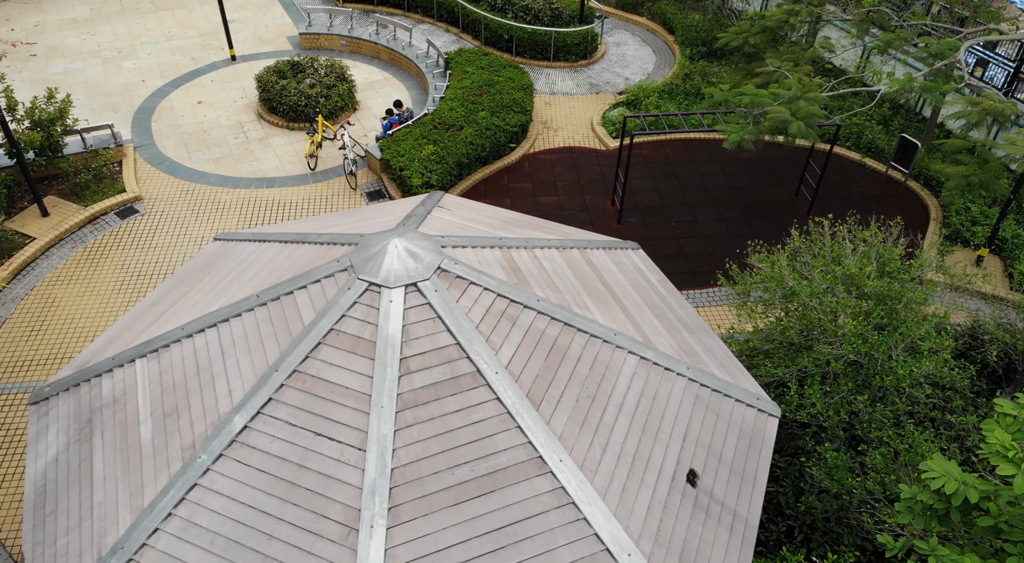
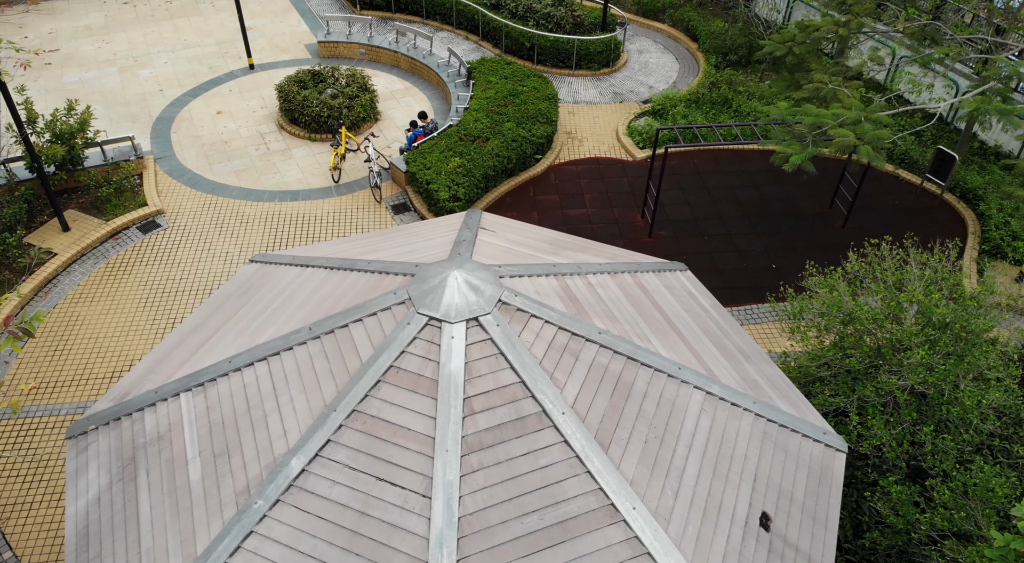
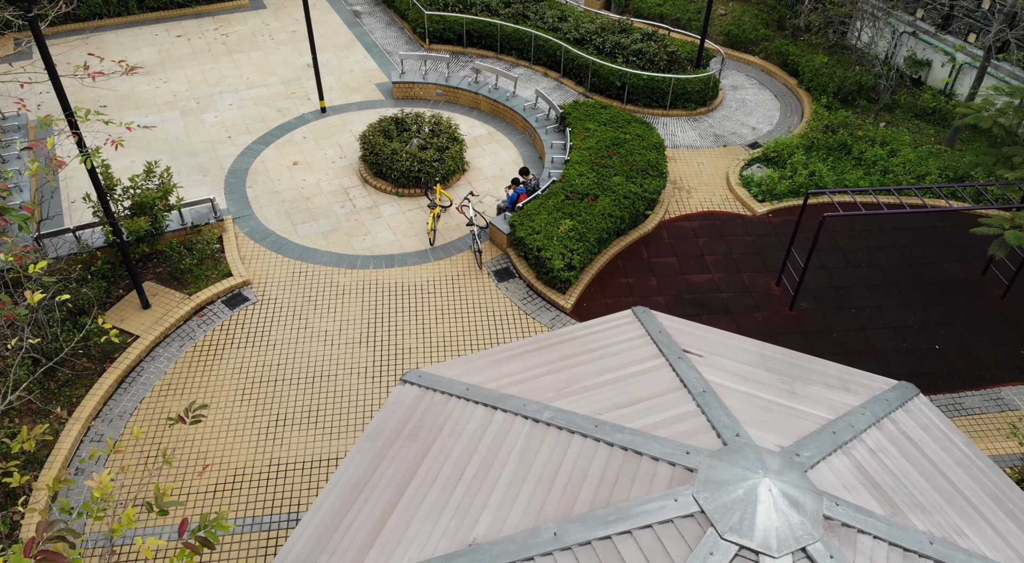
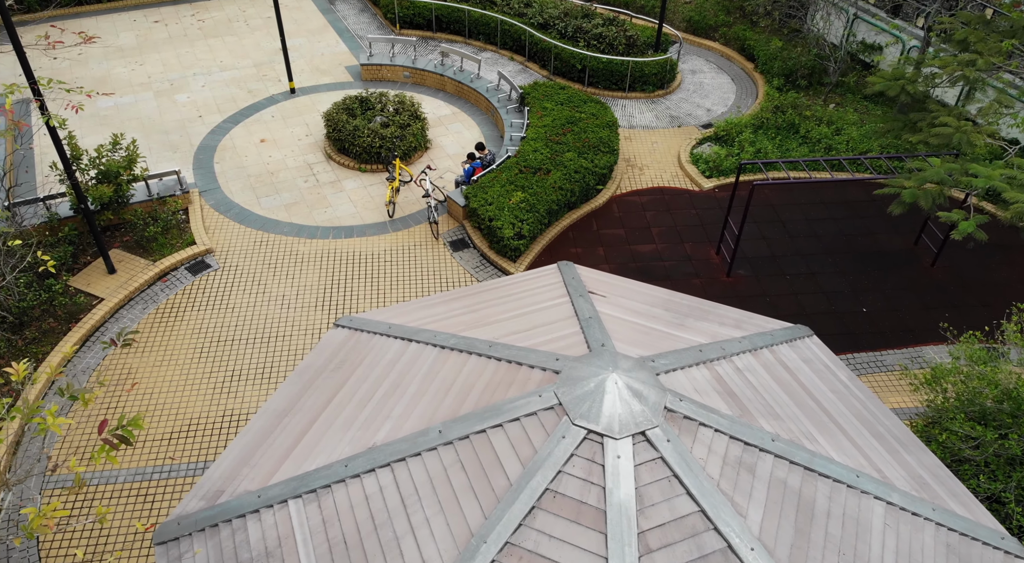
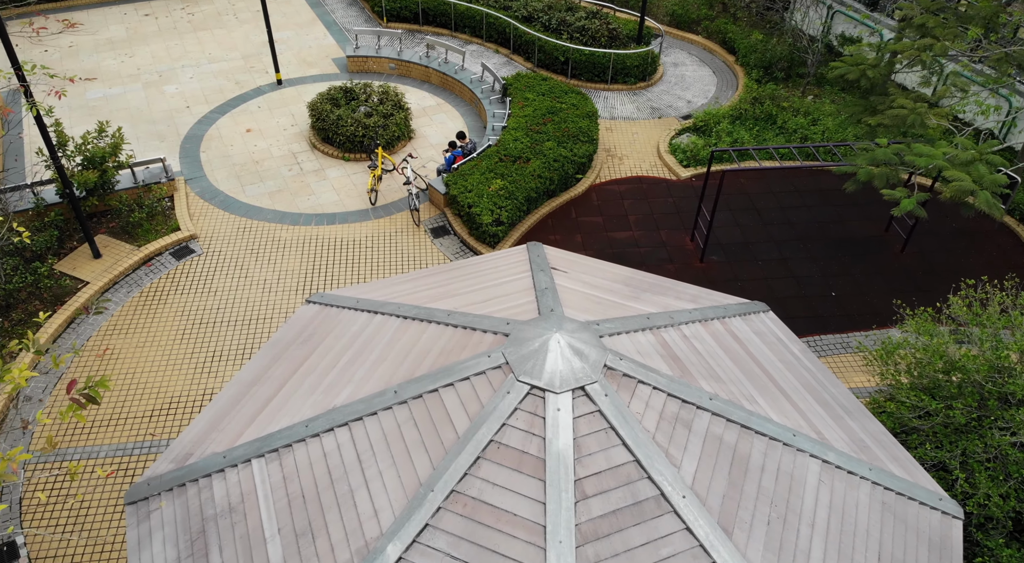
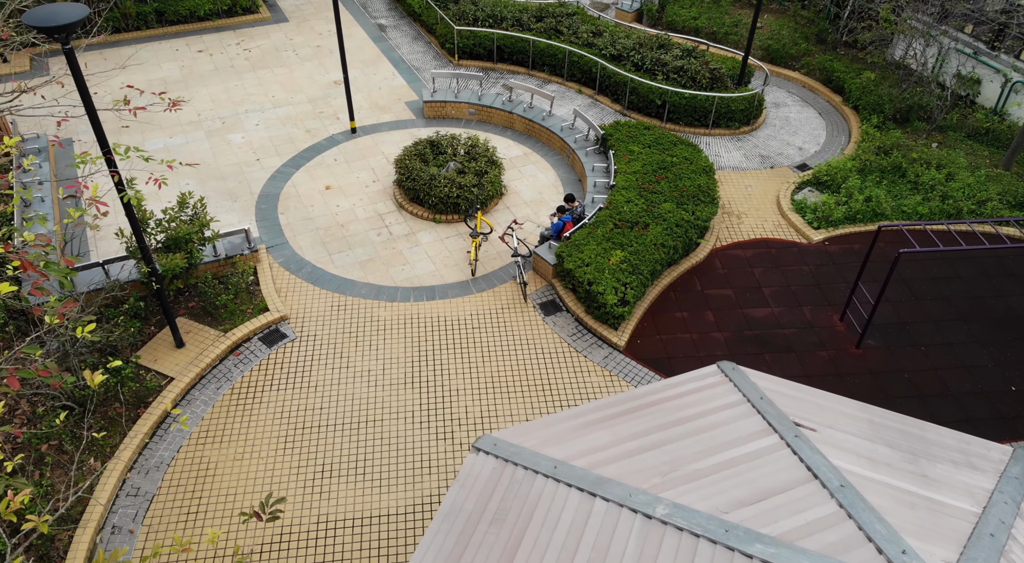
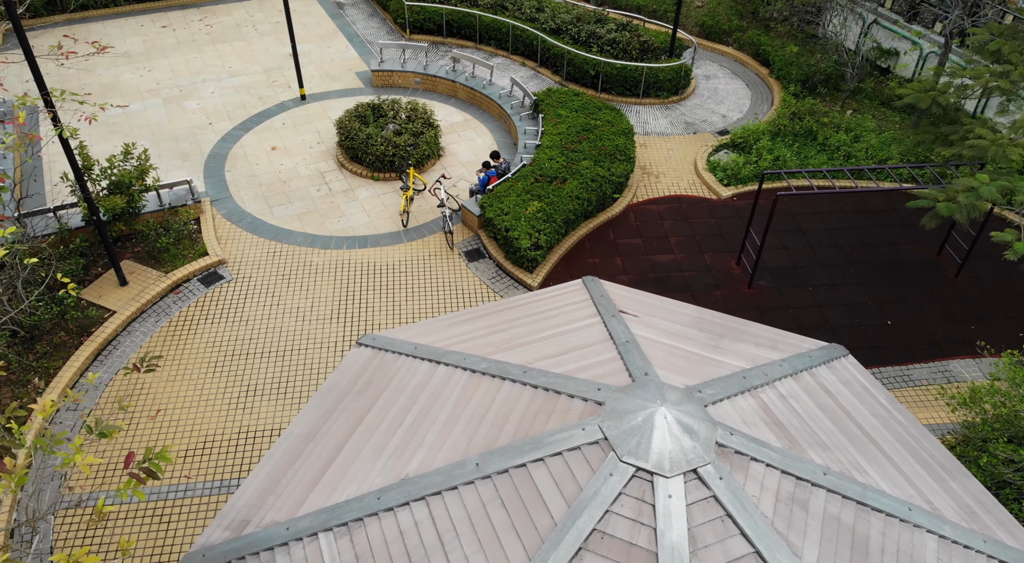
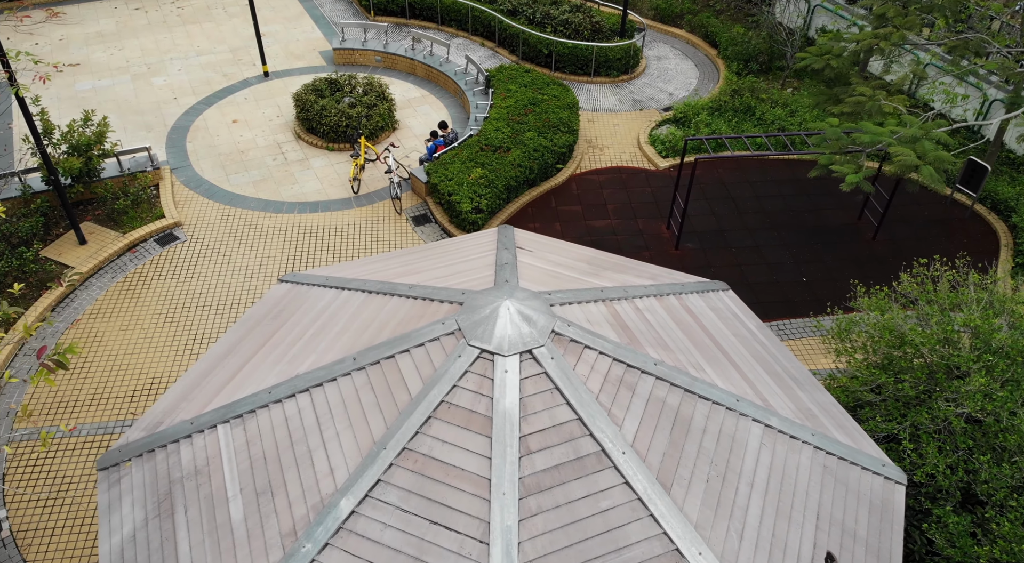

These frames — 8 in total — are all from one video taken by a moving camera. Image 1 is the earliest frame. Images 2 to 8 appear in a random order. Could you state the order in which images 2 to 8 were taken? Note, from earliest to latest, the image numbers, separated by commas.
2, 8, 5, 4, 7, 3, 6
